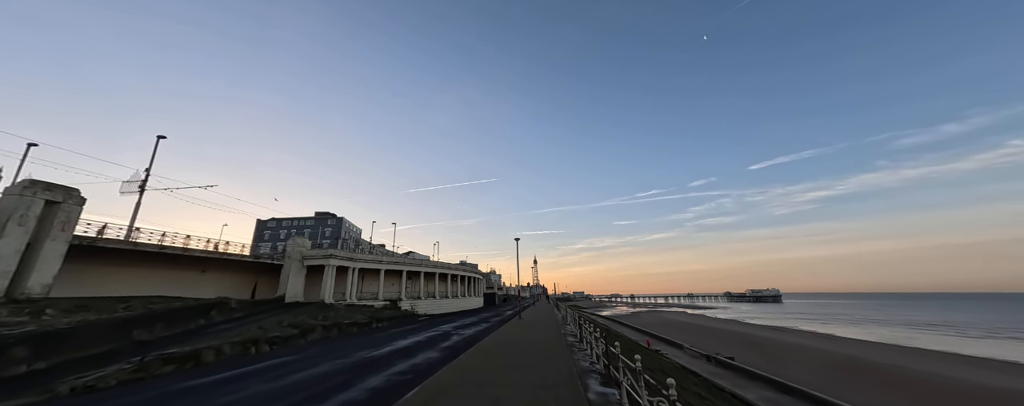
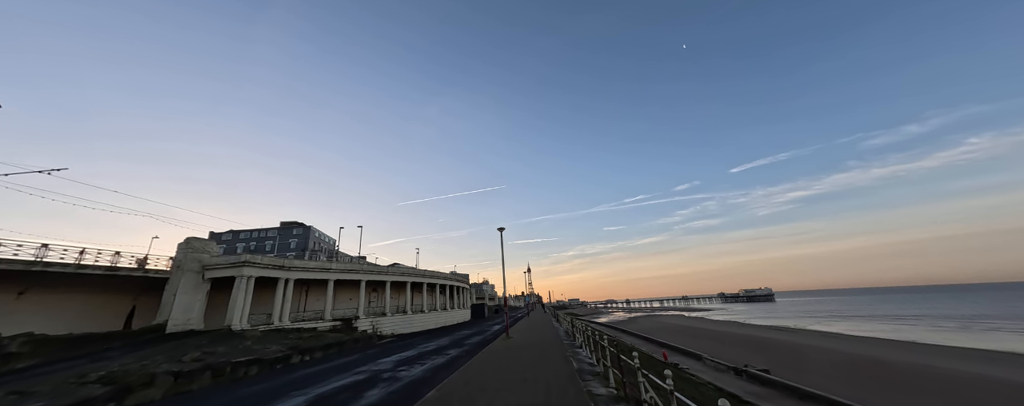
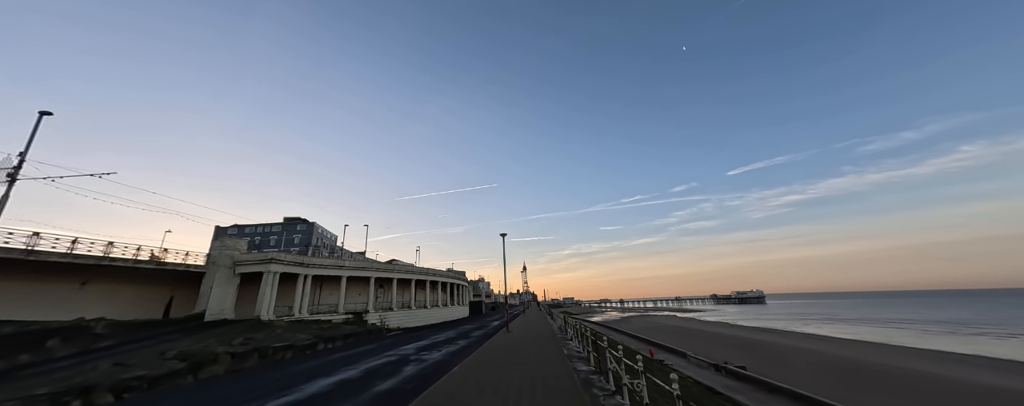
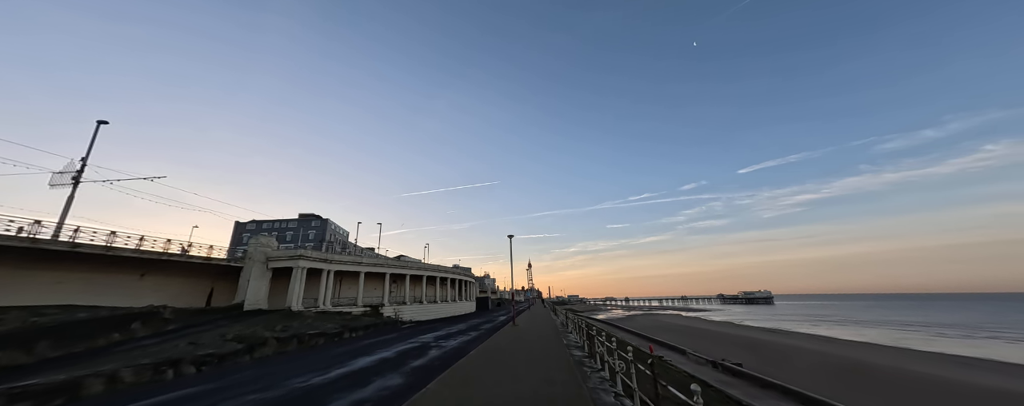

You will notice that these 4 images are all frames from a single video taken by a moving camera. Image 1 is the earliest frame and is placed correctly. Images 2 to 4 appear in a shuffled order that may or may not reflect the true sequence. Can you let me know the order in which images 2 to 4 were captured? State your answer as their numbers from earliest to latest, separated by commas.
4, 3, 2
